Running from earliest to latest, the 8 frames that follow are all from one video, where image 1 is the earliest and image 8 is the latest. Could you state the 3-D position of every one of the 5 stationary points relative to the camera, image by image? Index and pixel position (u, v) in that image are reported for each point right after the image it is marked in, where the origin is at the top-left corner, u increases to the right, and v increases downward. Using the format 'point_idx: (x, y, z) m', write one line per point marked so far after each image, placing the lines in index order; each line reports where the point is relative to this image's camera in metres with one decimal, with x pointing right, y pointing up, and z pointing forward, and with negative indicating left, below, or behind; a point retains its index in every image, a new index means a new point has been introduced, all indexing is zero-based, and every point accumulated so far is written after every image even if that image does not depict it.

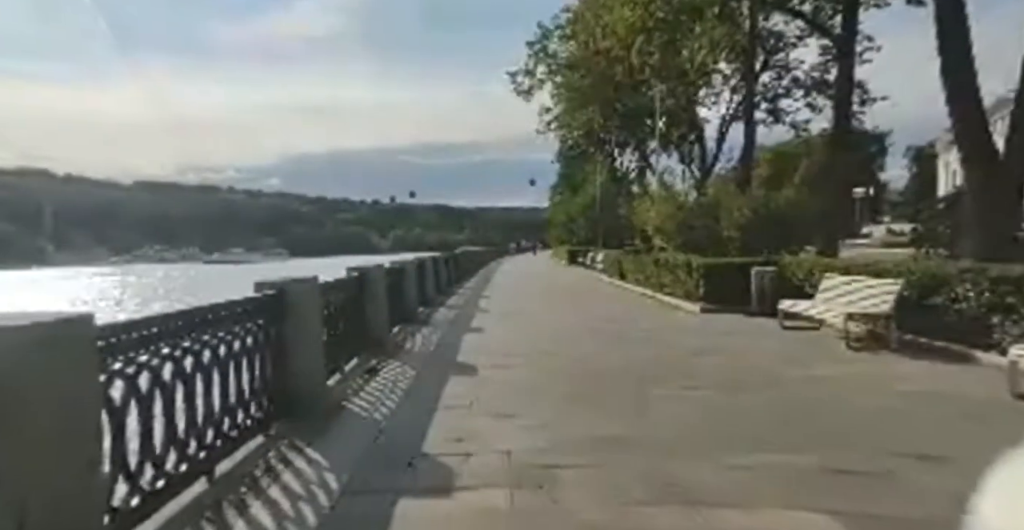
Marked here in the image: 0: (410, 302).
0: (-2.7, -1.1, +16.9) m
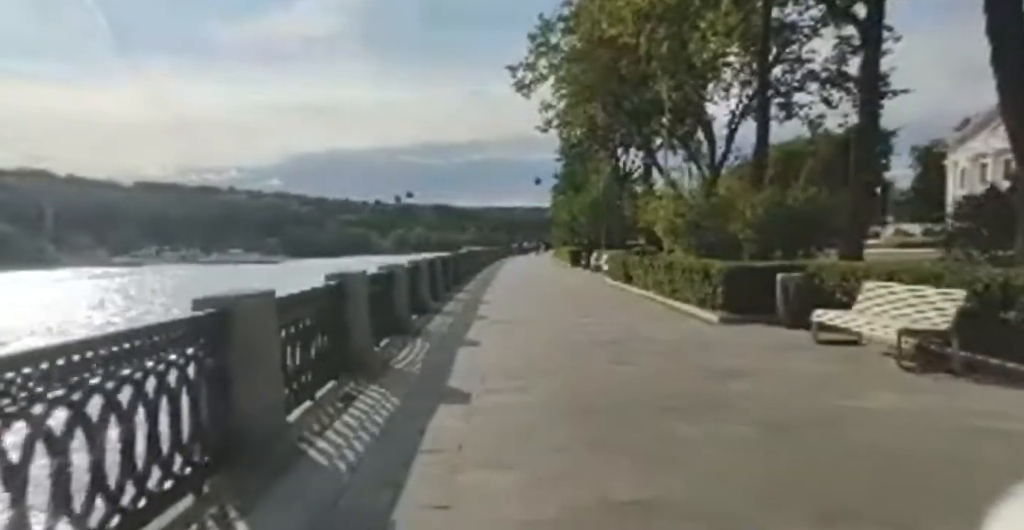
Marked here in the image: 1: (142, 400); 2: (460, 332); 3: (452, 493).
0: (-2.7, -1.1, +15.9) m
1: (-2.3, -0.8, +4.1) m
2: (-1.2, -1.6, +15.4) m
3: (-0.5, -1.7, +5.2) m
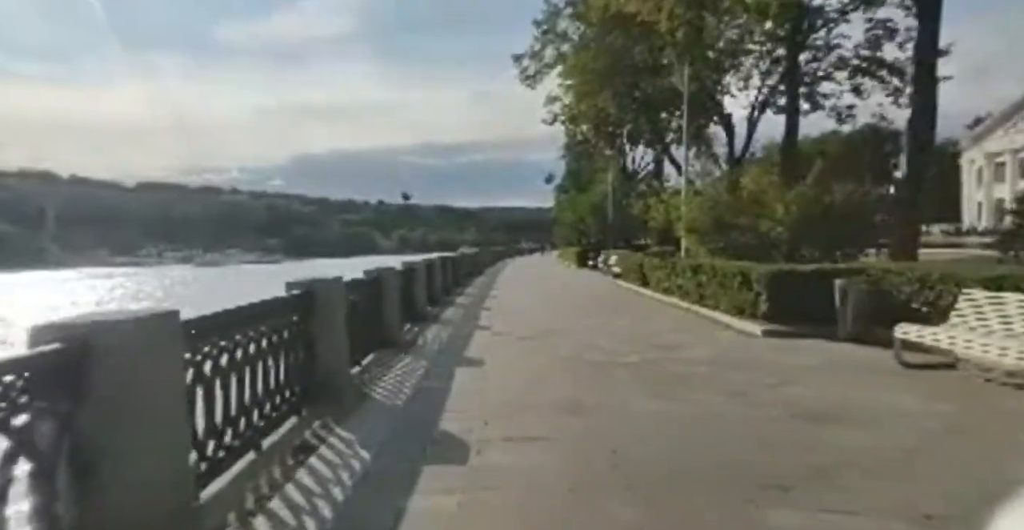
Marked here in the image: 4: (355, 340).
0: (-2.6, -1.2, +14.3) m
1: (-2.2, -0.8, +2.5) m
2: (-1.1, -1.7, +13.8) m
3: (-0.4, -1.7, +3.6) m
4: (-2.4, -1.2, +9.9) m
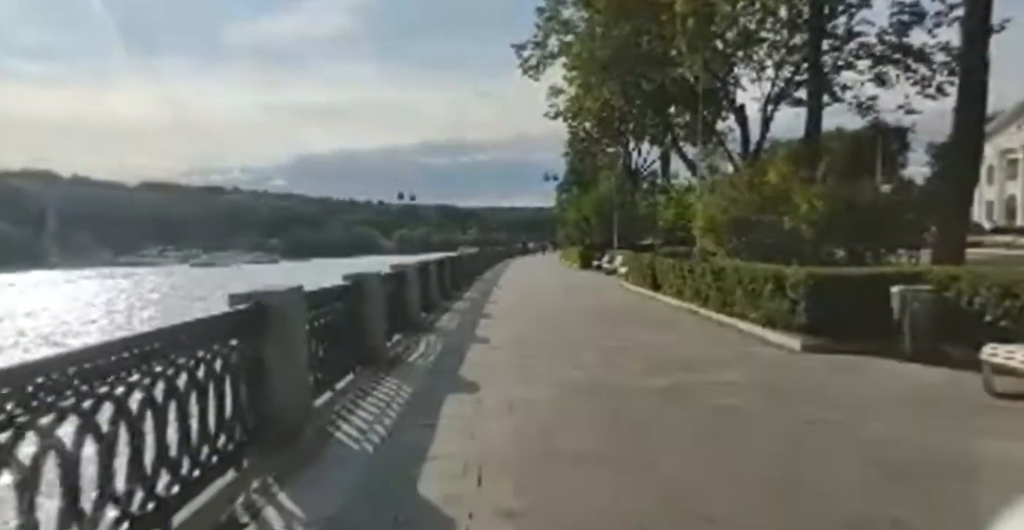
0: (-2.6, -1.2, +13.1) m
1: (-2.2, -0.9, +1.3) m
2: (-1.1, -1.7, +12.6) m
3: (-0.4, -1.8, +2.3) m
4: (-2.4, -1.2, +8.7) m
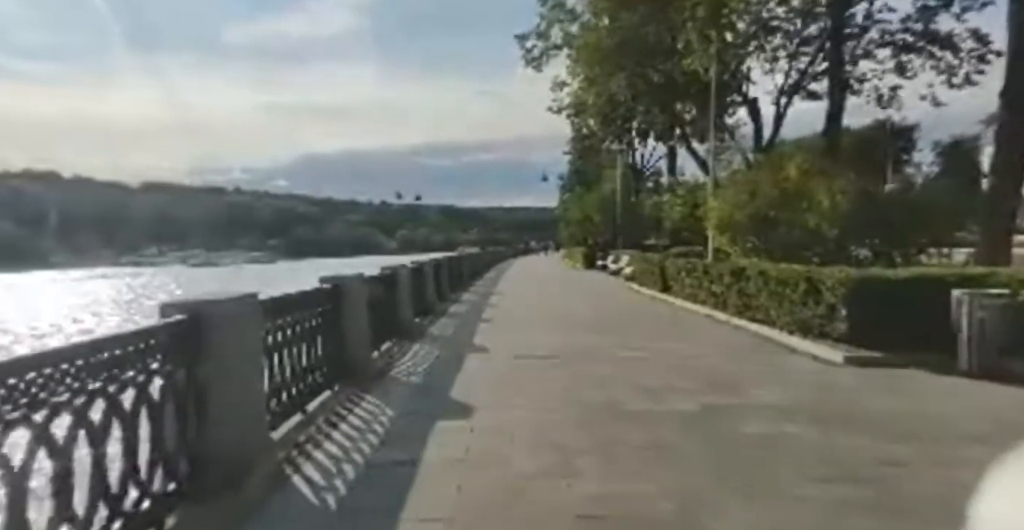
0: (-2.6, -1.2, +12.1) m
1: (-2.2, -0.9, +0.3) m
2: (-1.1, -1.7, +11.6) m
3: (-0.4, -1.8, +1.4) m
4: (-2.4, -1.2, +7.7) m
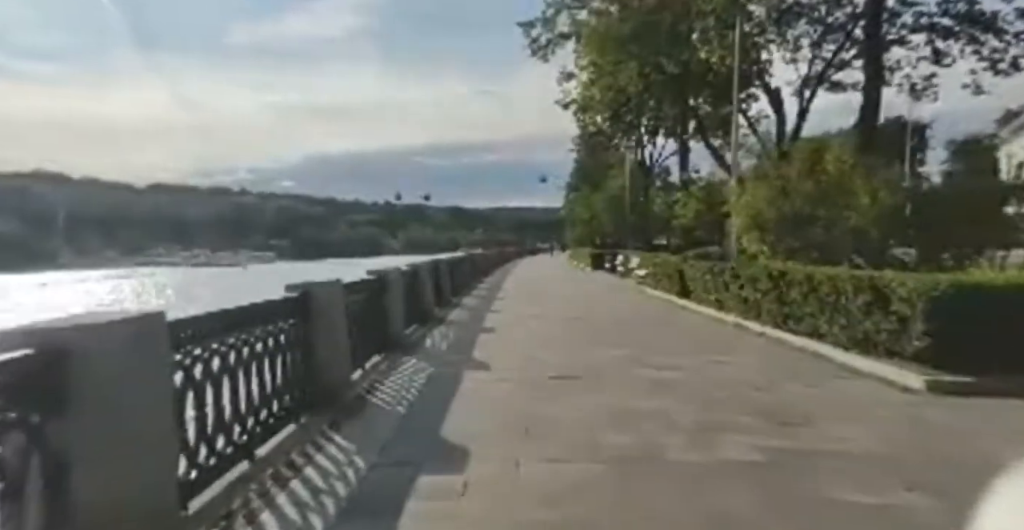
0: (-2.5, -1.3, +10.9) m
1: (-2.2, -1.0, -0.9) m
2: (-1.0, -1.8, +10.4) m
3: (-0.4, -1.9, +0.1) m
4: (-2.4, -1.3, +6.5) m
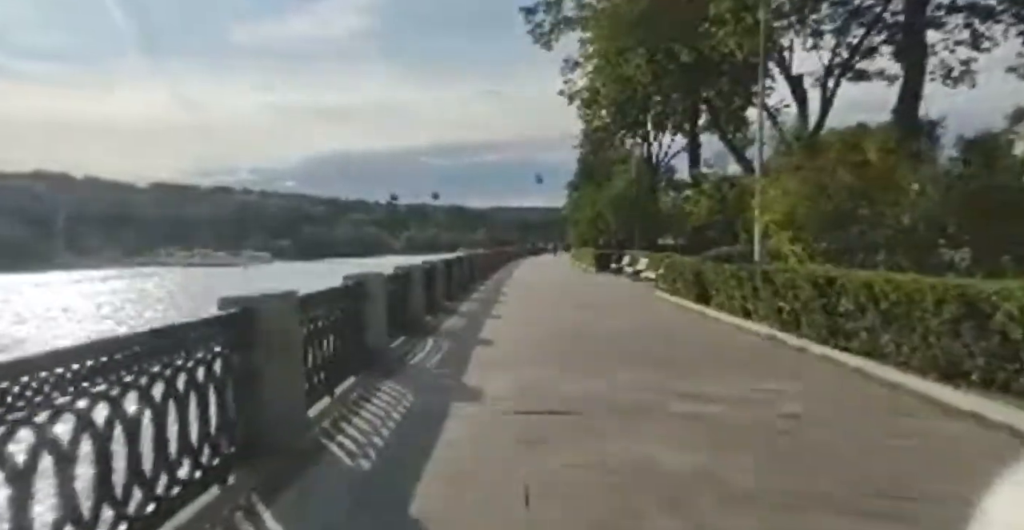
0: (-2.5, -1.4, +9.5) m
1: (-2.2, -1.0, -2.2) m
2: (-1.0, -1.8, +9.0) m
3: (-0.4, -1.9, -1.2) m
4: (-2.4, -1.3, +5.1) m
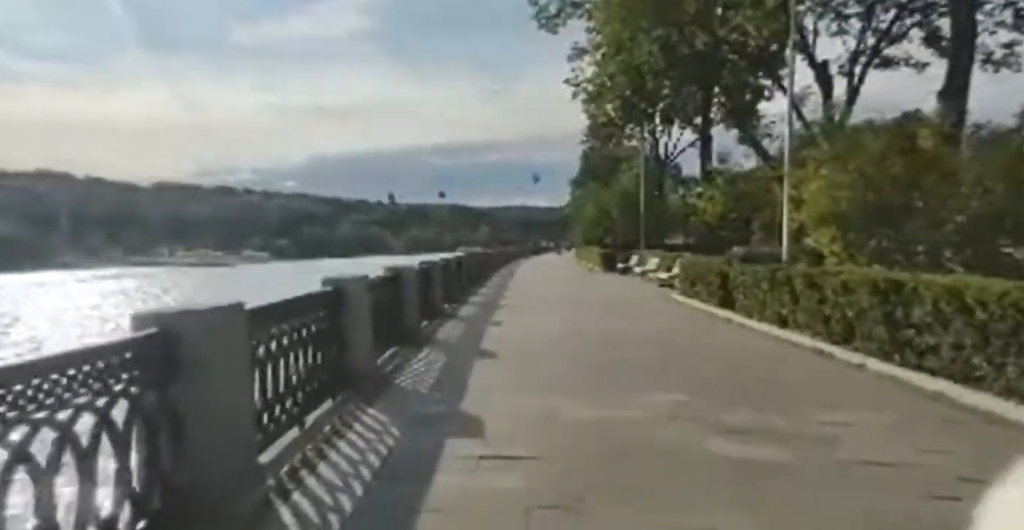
0: (-2.4, -1.4, +8.3) m
1: (-2.2, -1.0, -3.5) m
2: (-0.9, -1.9, +7.8) m
3: (-0.4, -1.9, -2.5) m
4: (-2.3, -1.3, +3.9) m
